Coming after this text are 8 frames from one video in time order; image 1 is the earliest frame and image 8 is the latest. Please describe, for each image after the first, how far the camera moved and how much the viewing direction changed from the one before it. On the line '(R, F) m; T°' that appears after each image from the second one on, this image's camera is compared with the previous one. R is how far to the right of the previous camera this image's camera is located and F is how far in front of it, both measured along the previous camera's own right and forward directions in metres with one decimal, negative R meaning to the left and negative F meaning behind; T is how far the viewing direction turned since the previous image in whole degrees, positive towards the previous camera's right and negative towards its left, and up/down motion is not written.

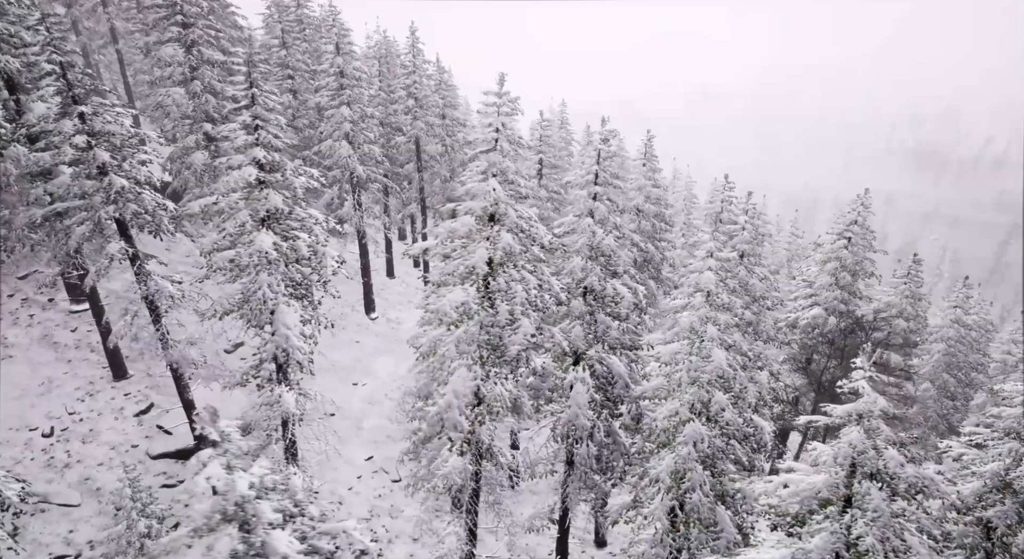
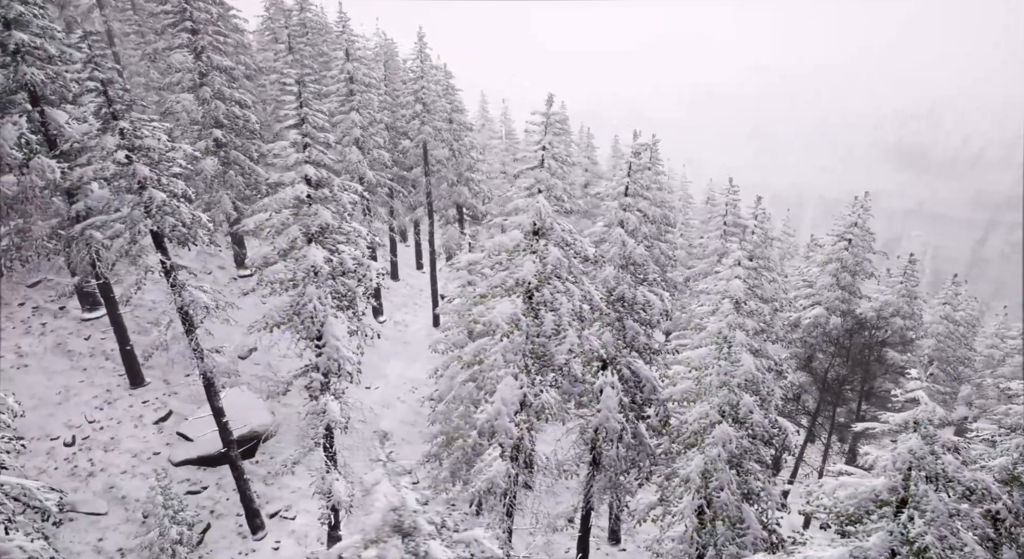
(-1.3, -0.5) m; +2°
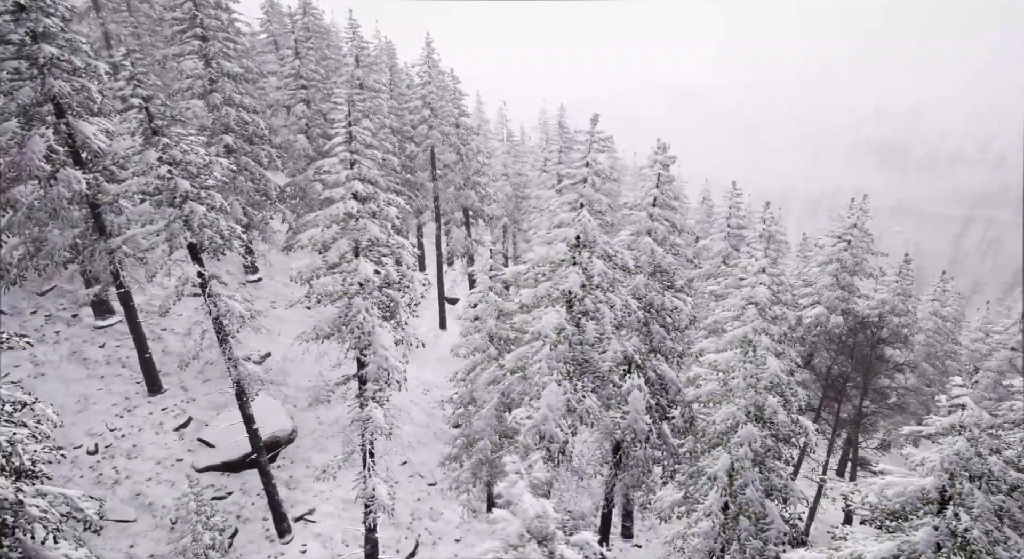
(-1.3, -0.5) m; +2°
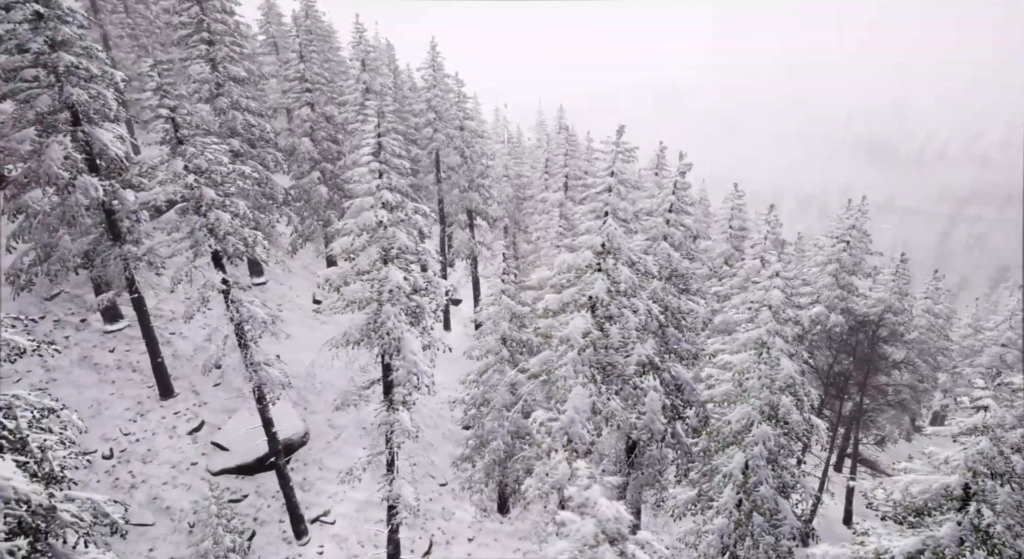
(-0.8, -0.3) m; +1°
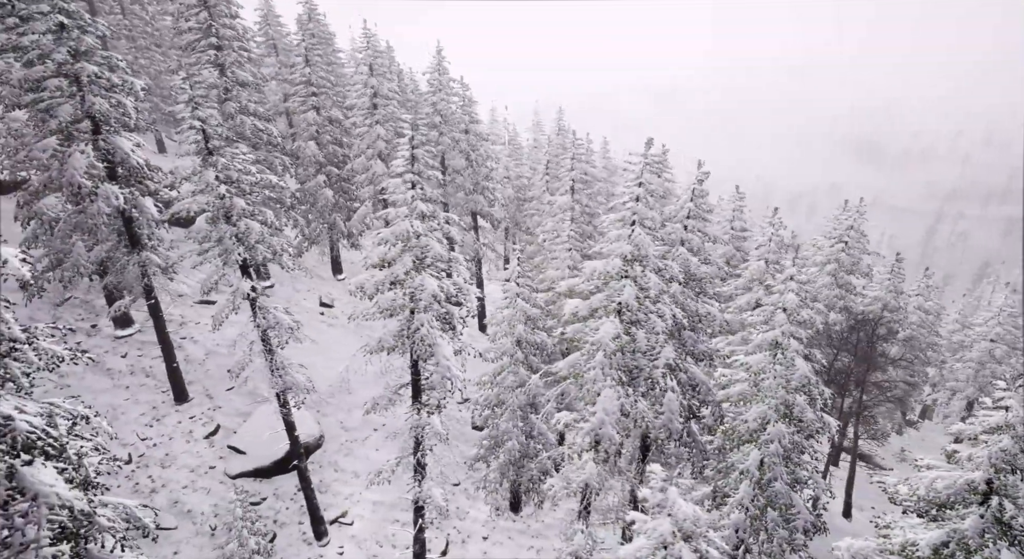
(-1.0, -0.4) m; +1°
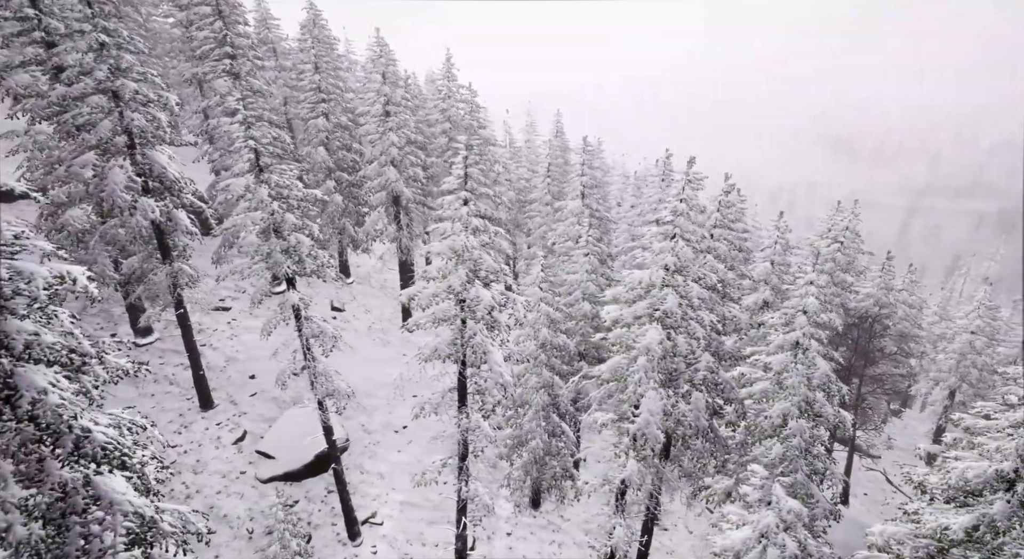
(-1.7, -0.8) m; +2°
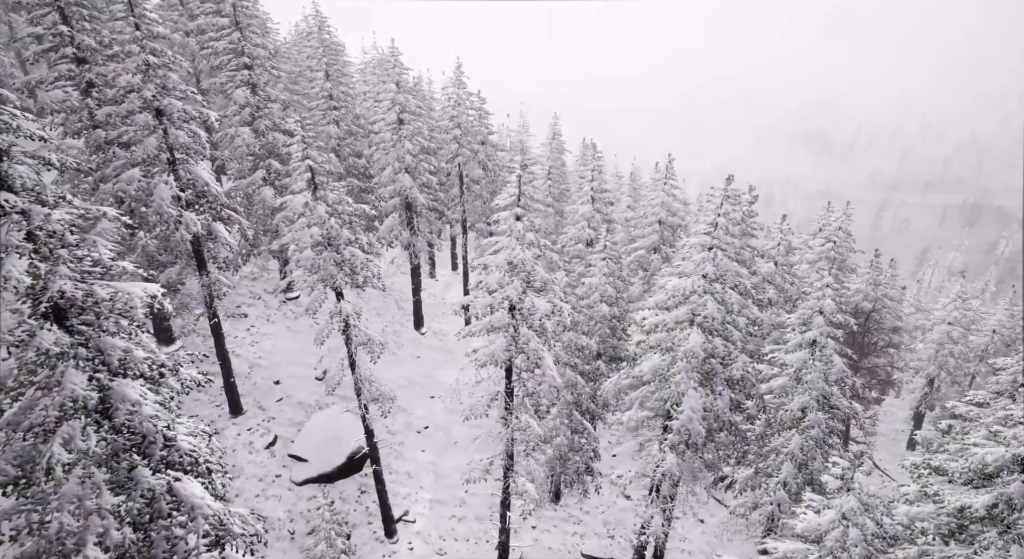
(-2.0, -1.0) m; +2°
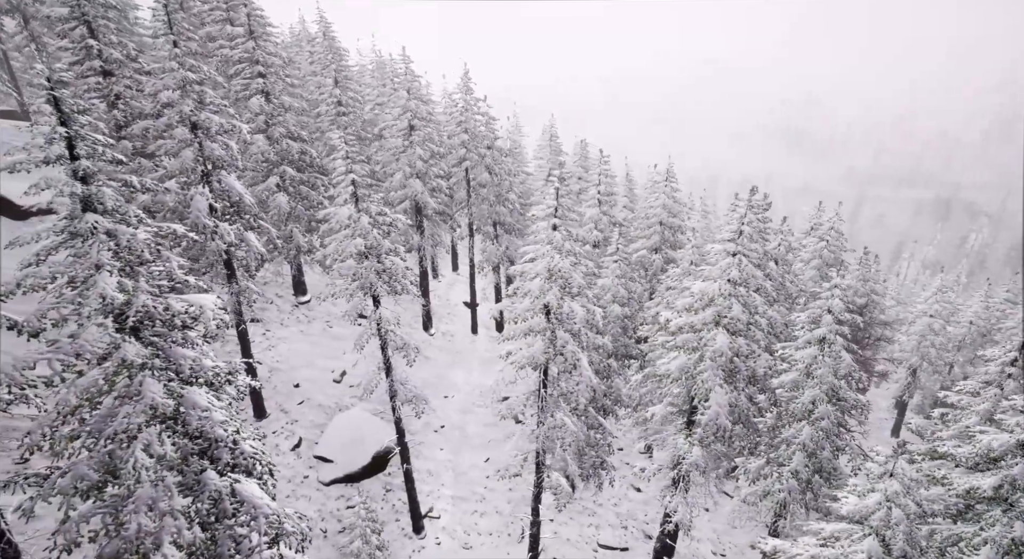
(-1.6, -0.9) m; +2°
